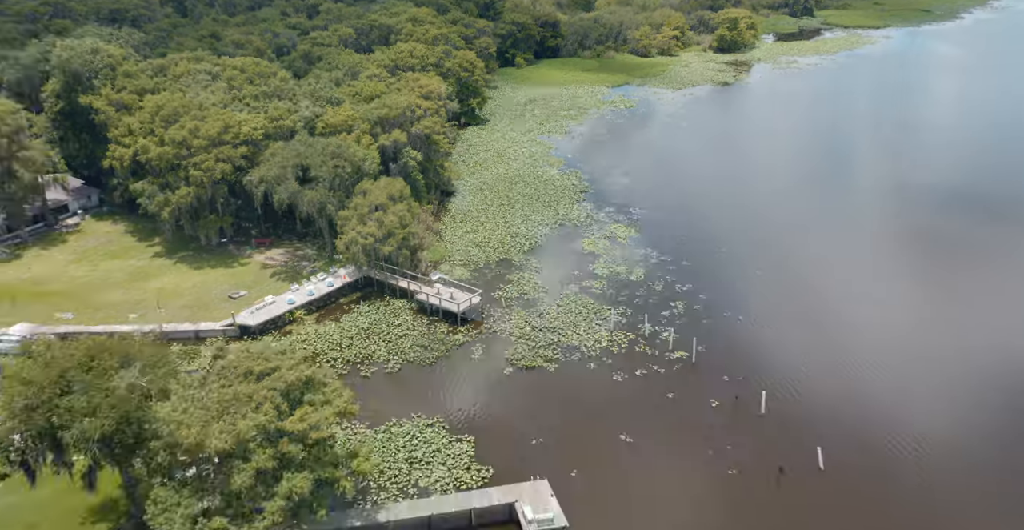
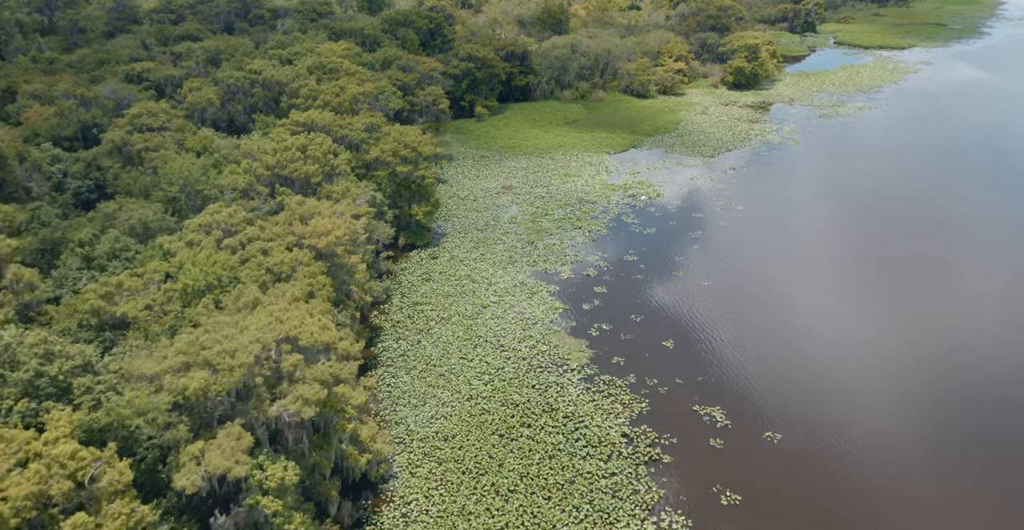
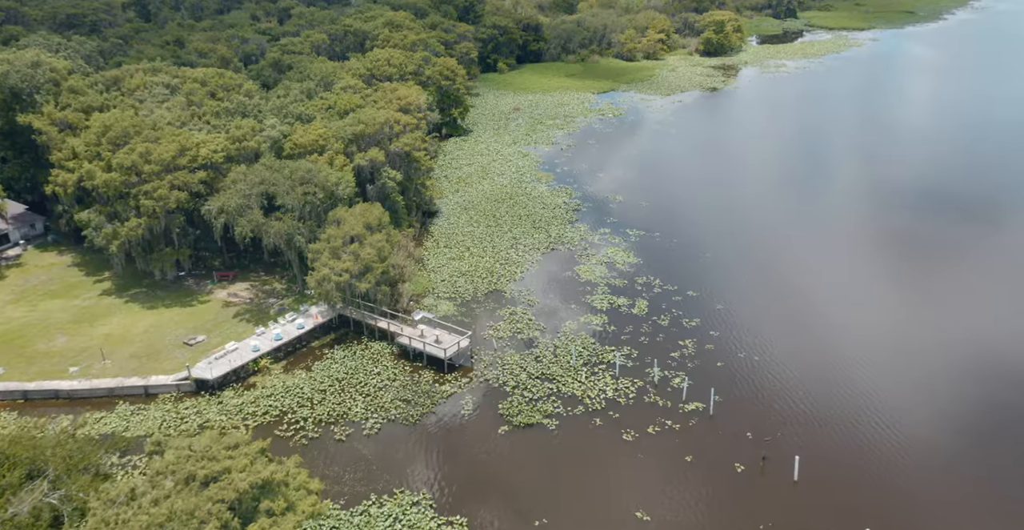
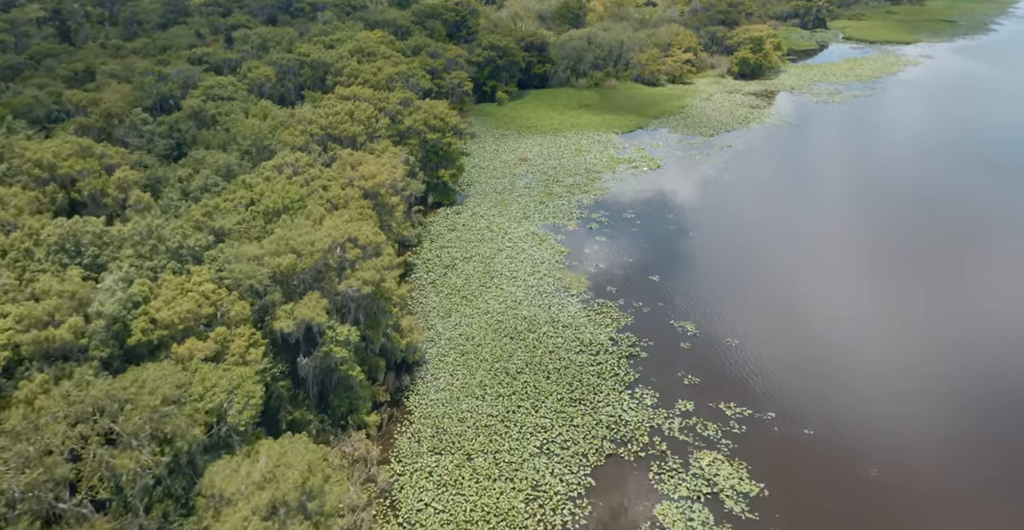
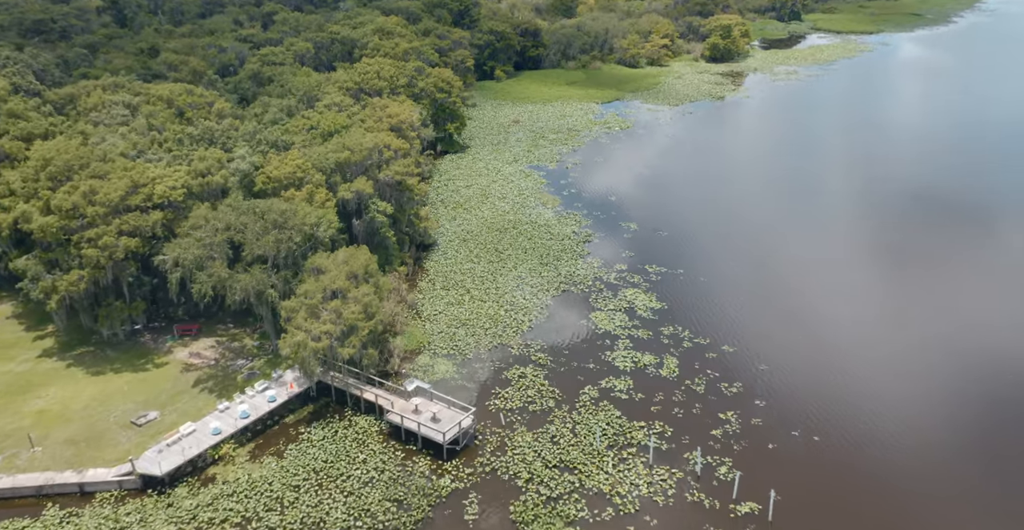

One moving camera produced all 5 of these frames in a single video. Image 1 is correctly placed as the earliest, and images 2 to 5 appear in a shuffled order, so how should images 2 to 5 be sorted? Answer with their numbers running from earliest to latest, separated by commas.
3, 5, 4, 2
